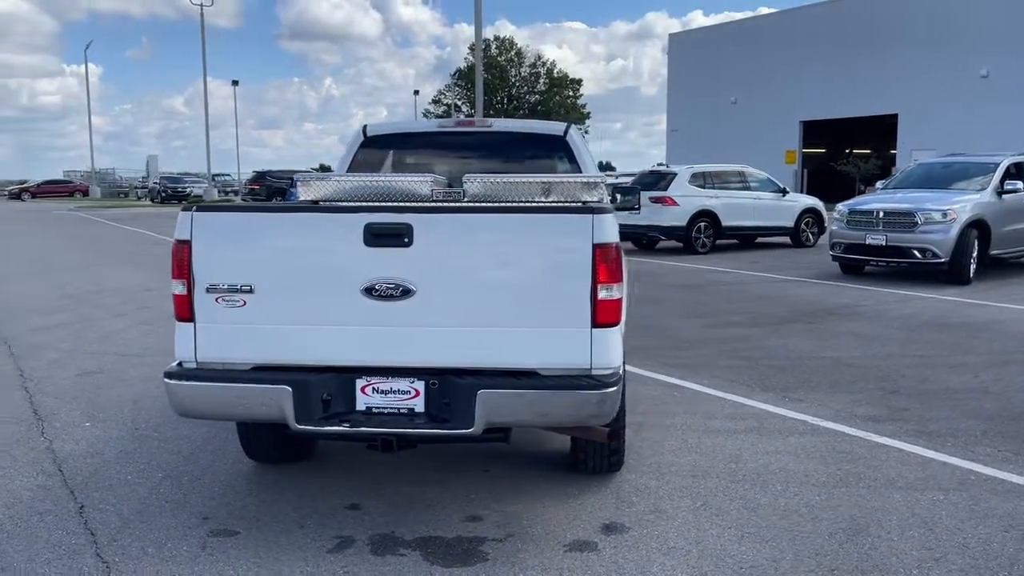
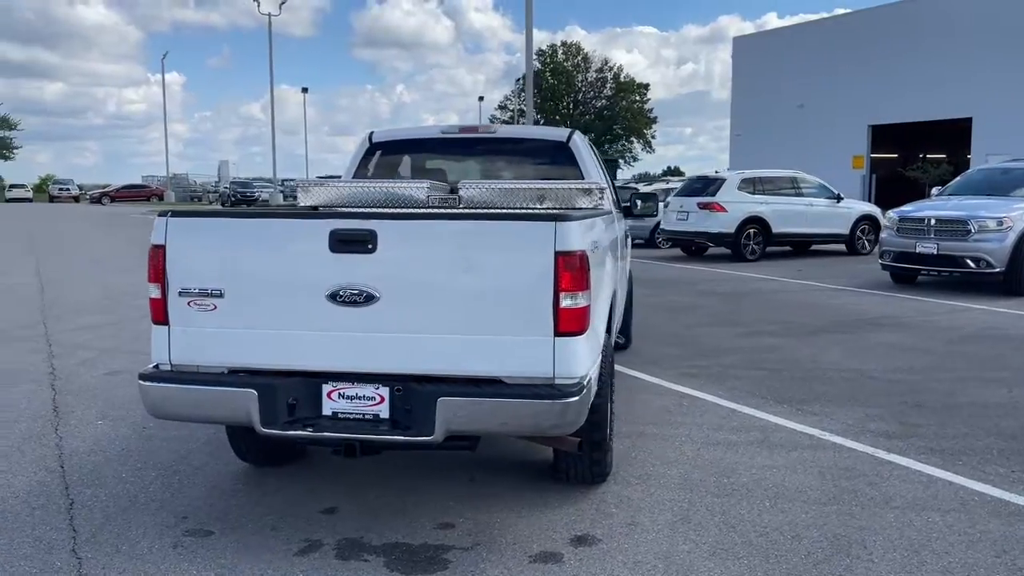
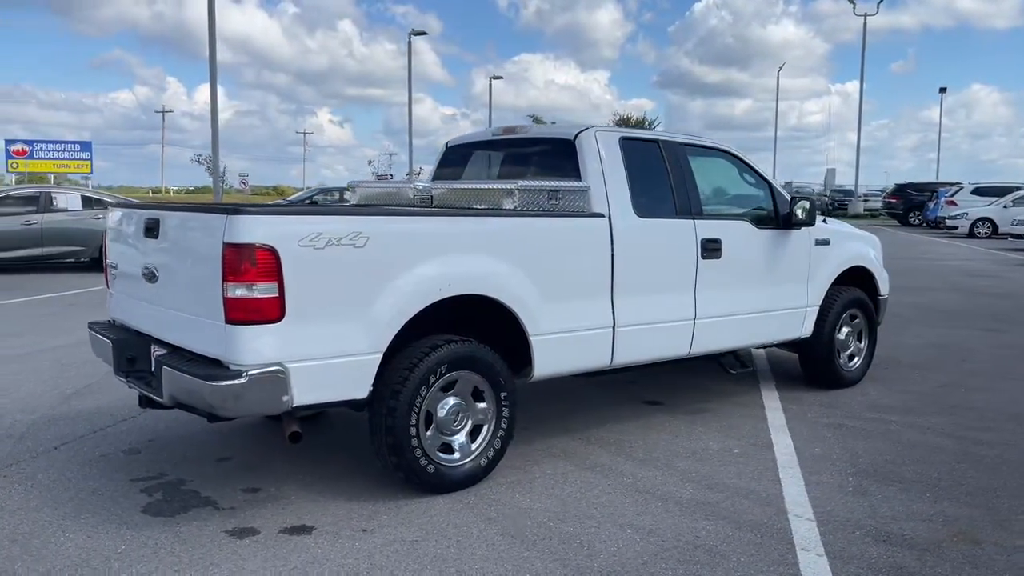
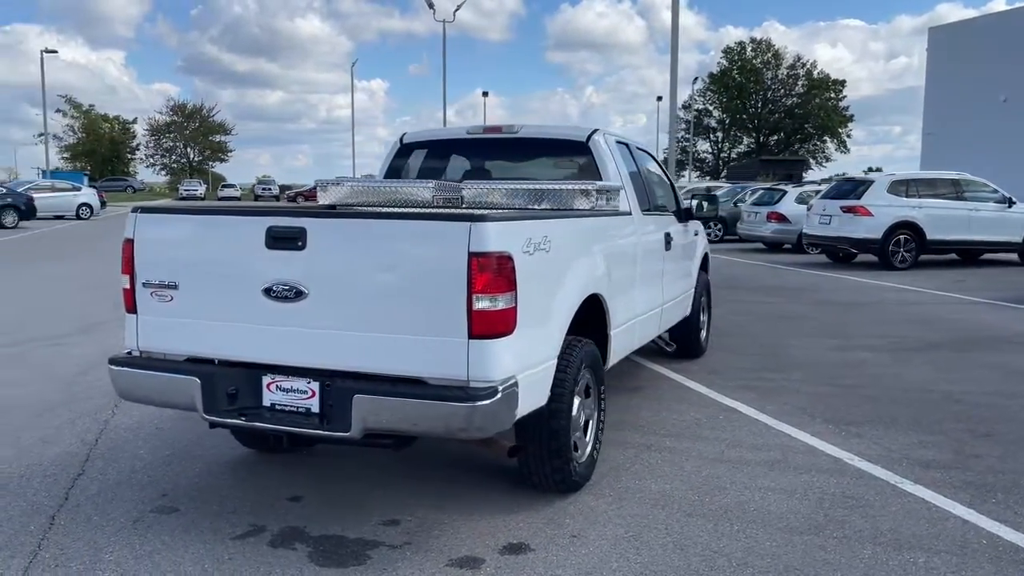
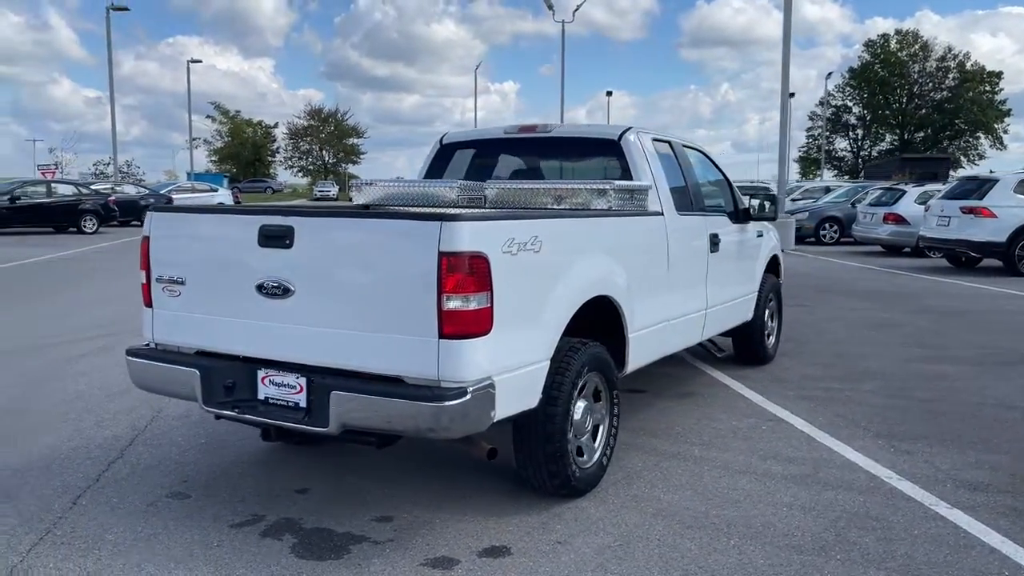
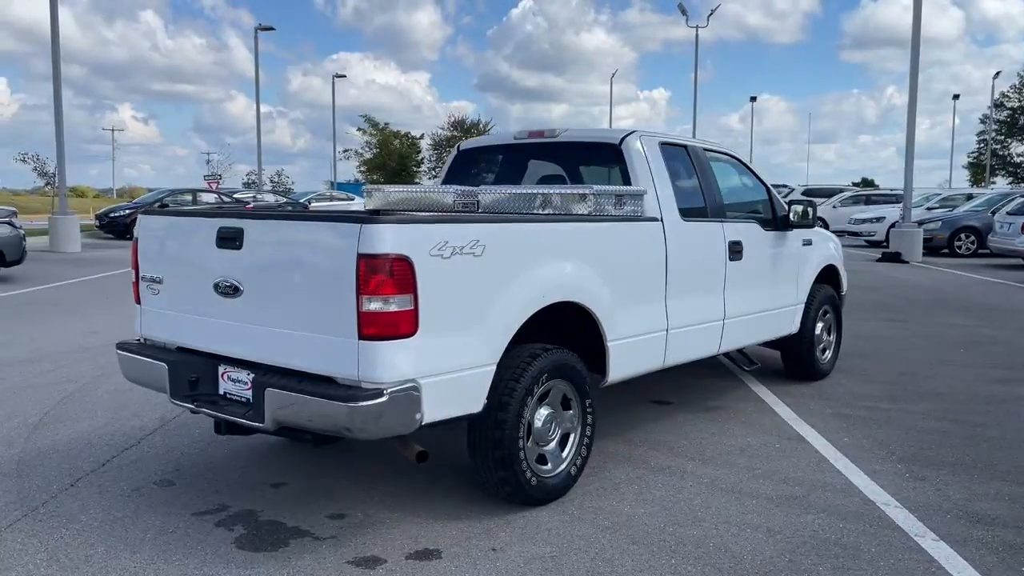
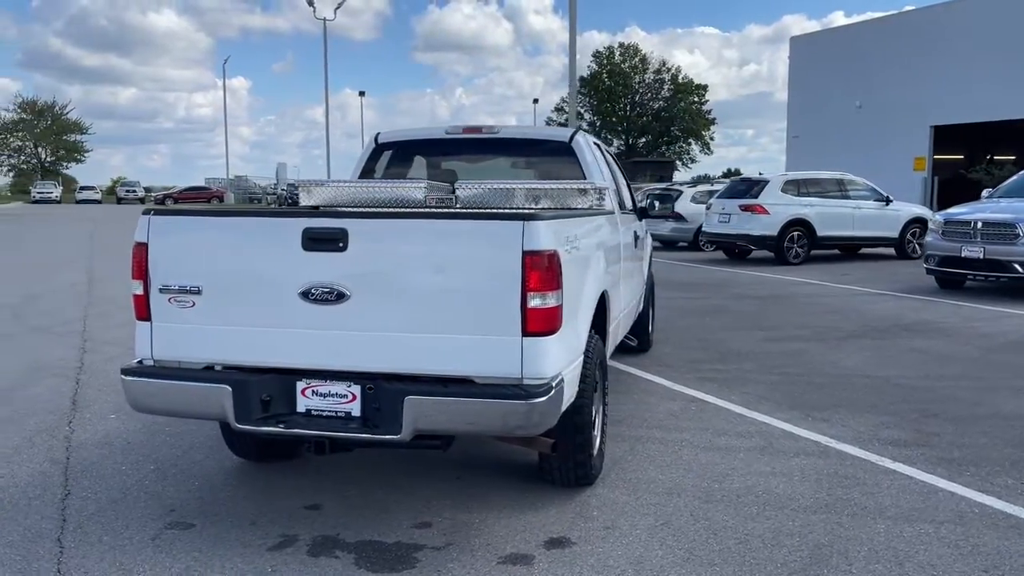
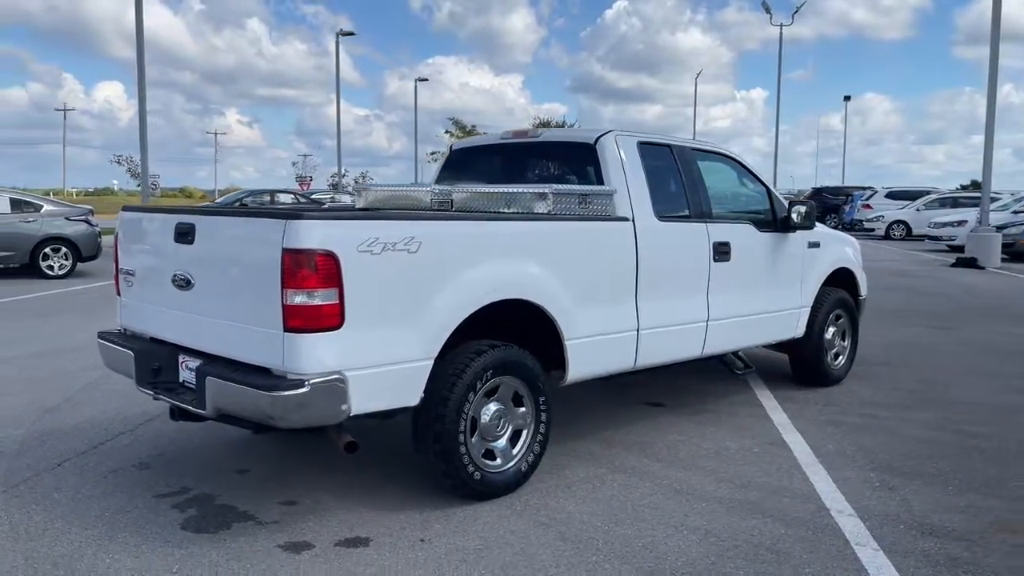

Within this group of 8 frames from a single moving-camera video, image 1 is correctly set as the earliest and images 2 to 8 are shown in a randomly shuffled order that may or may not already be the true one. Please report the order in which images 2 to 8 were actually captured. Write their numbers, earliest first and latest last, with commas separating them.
2, 7, 4, 5, 6, 8, 3
